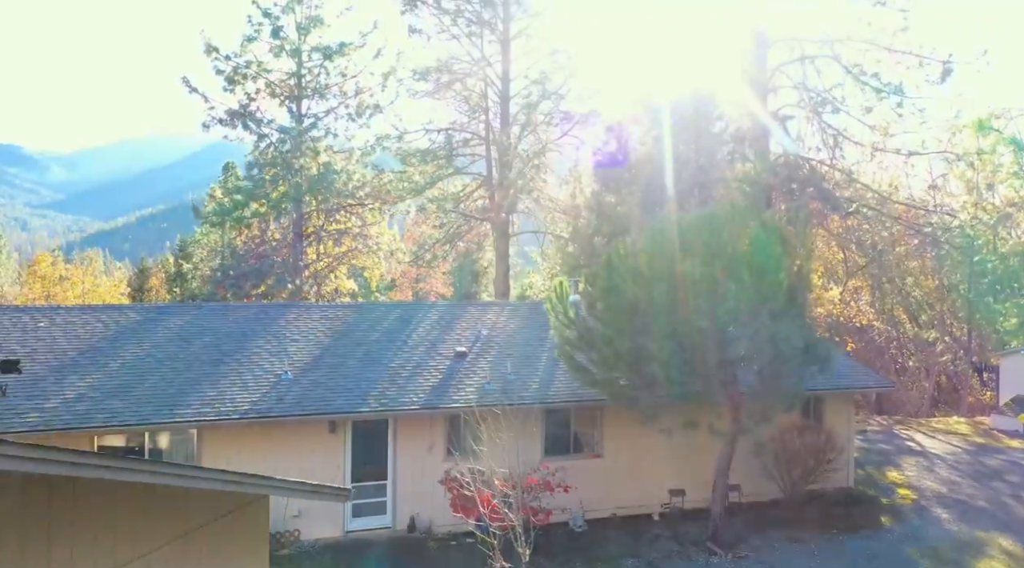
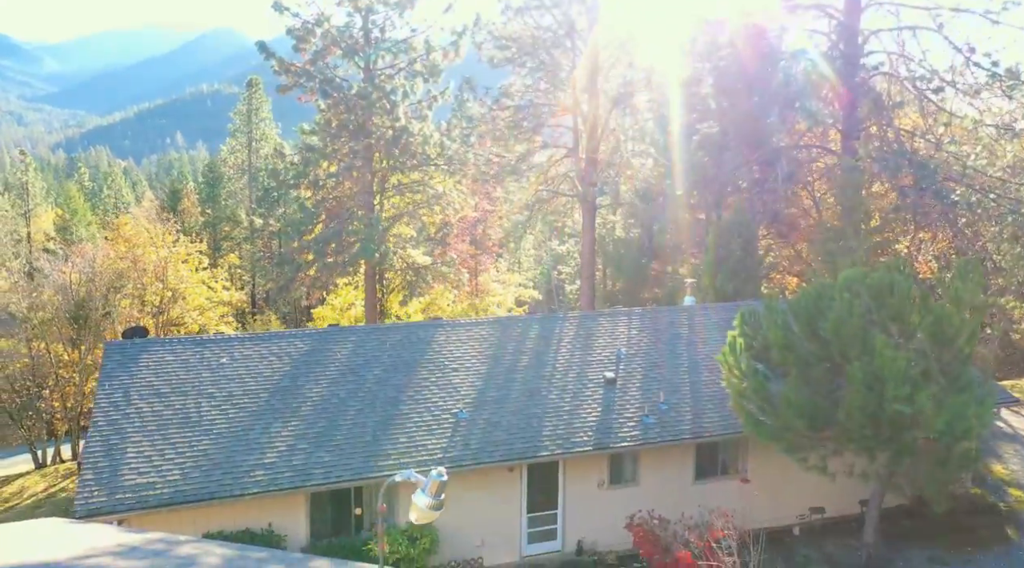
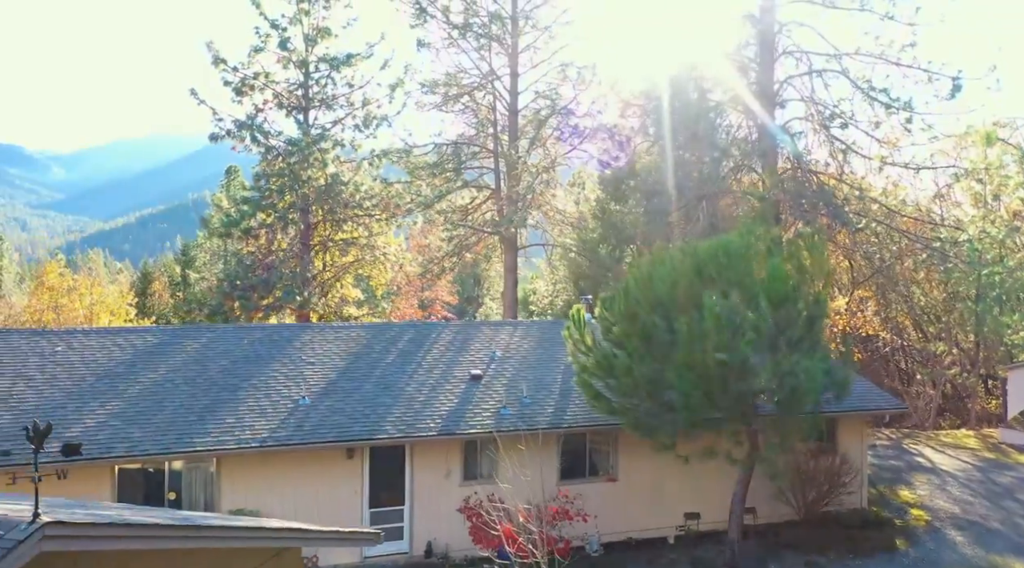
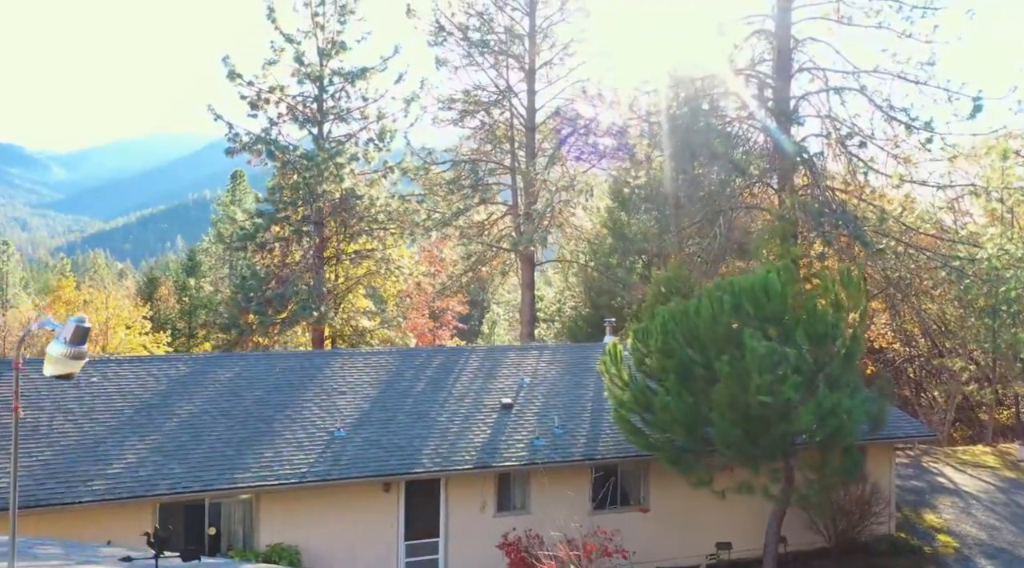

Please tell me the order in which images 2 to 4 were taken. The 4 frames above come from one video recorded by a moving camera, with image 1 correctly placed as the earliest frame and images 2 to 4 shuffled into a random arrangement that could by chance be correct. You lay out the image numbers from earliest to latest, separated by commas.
3, 4, 2
